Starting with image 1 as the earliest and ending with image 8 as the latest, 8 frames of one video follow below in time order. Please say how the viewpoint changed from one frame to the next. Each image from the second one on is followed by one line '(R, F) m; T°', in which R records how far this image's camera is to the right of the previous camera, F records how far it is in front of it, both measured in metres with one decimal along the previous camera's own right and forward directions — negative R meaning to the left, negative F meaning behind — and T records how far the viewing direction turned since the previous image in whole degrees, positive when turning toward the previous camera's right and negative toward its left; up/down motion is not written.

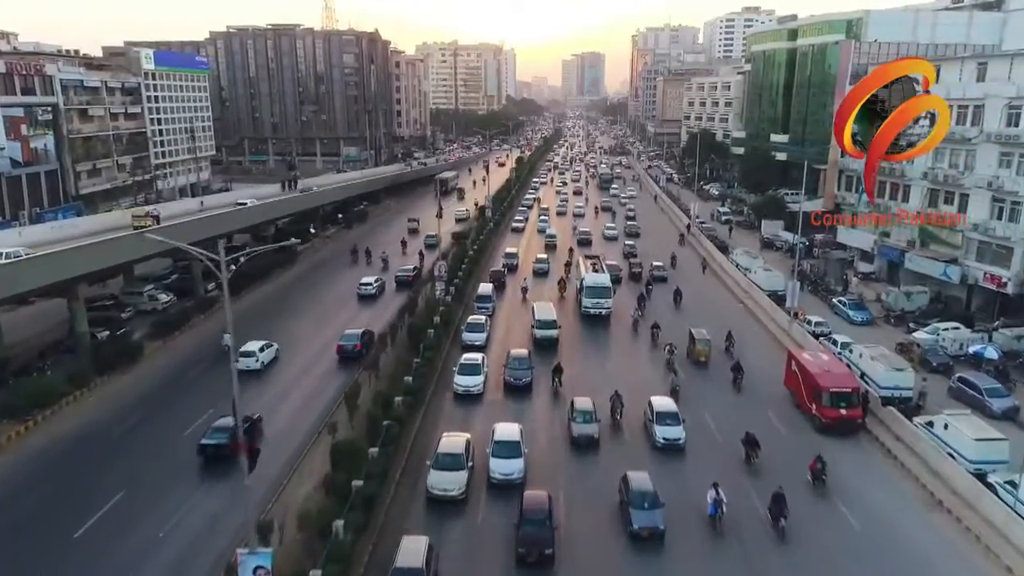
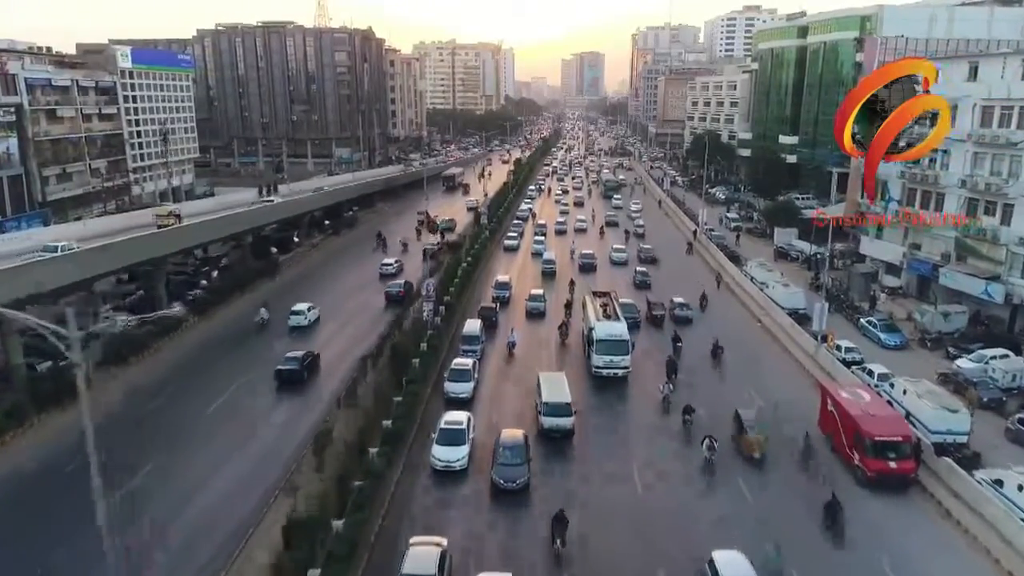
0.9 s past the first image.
(+0.1, +3.2) m; 0°
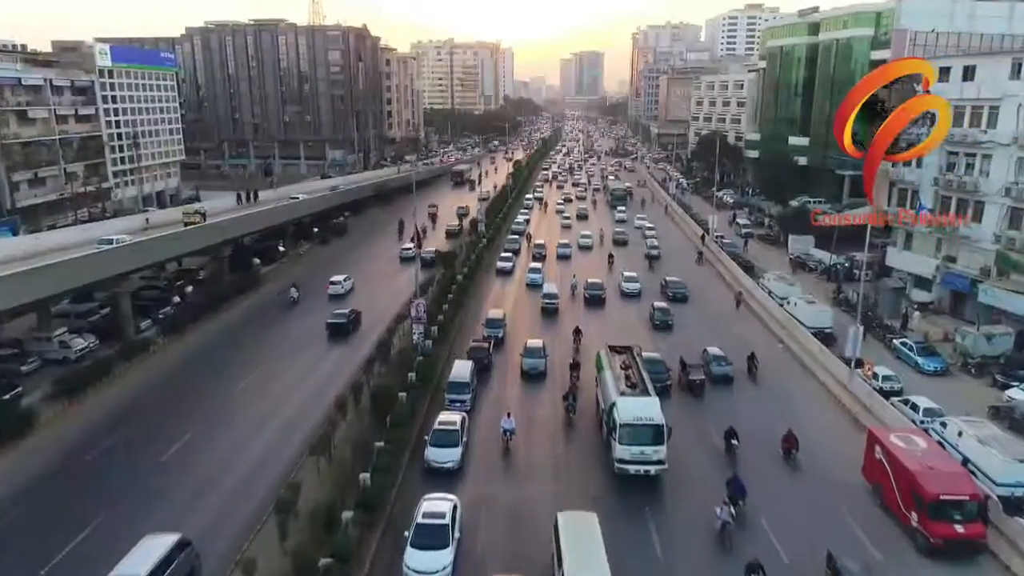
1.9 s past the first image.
(0.0, +2.9) m; 0°
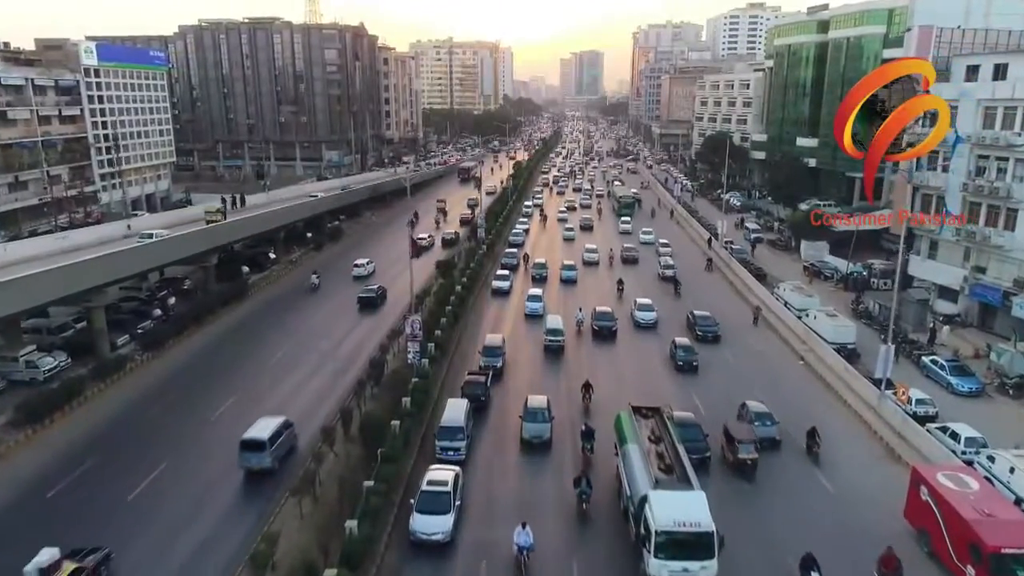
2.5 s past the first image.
(-0.1, +1.9) m; 0°
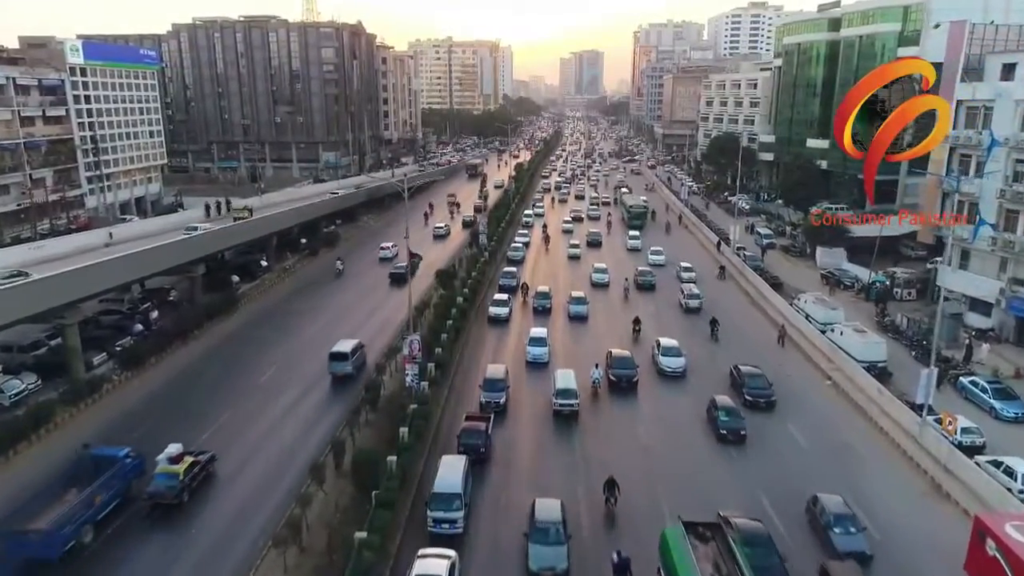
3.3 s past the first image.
(-0.2, +2.0) m; 0°
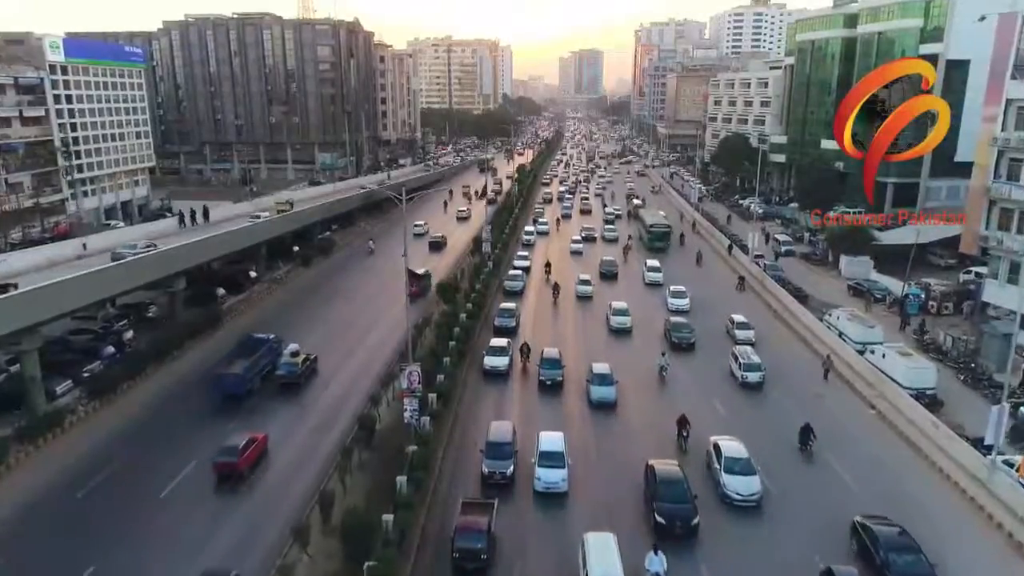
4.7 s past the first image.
(-0.4, +2.6) m; 0°
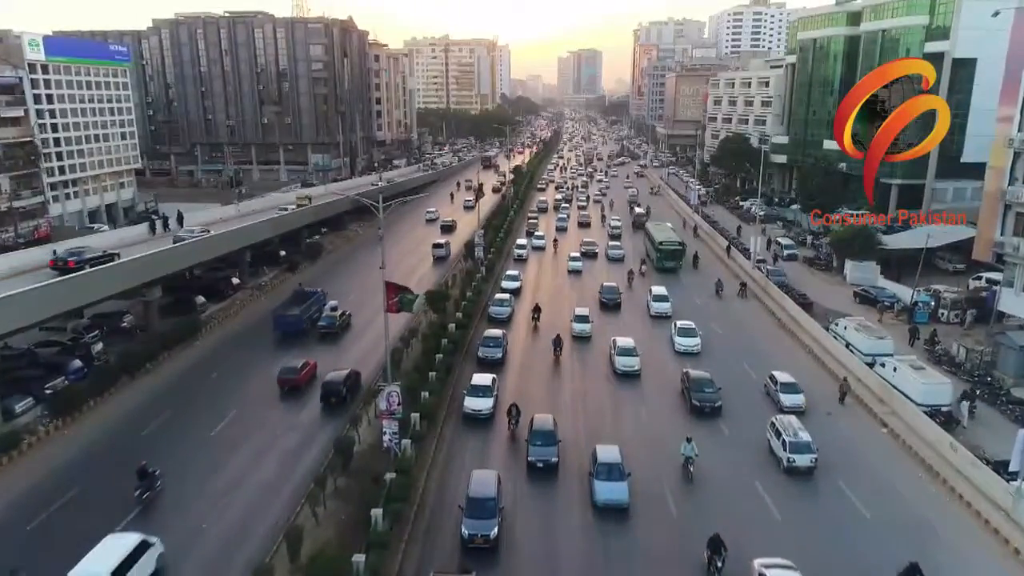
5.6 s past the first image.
(+0.3, +1.5) m; 0°
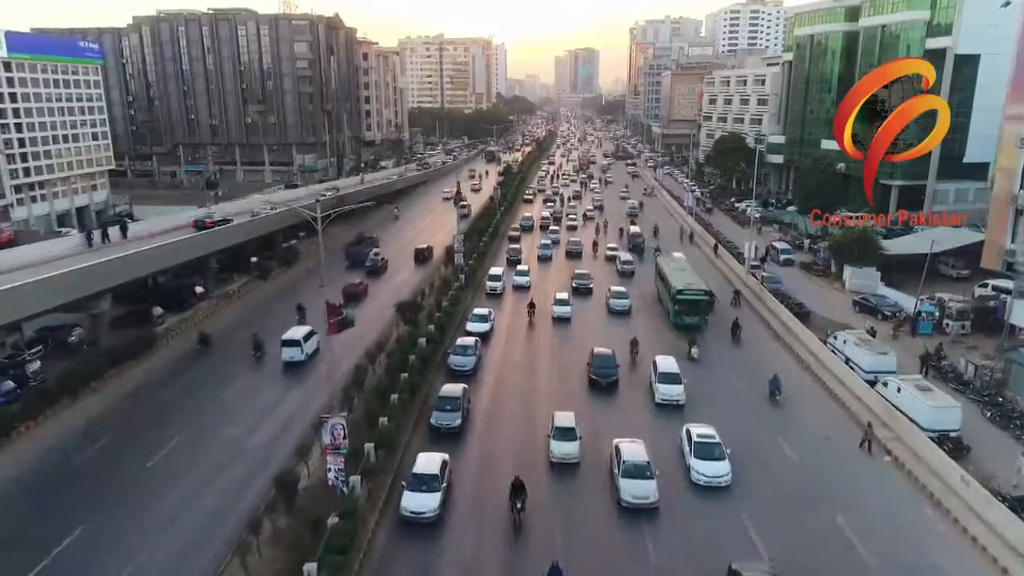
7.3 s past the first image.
(+0.9, +2.0) m; 0°
